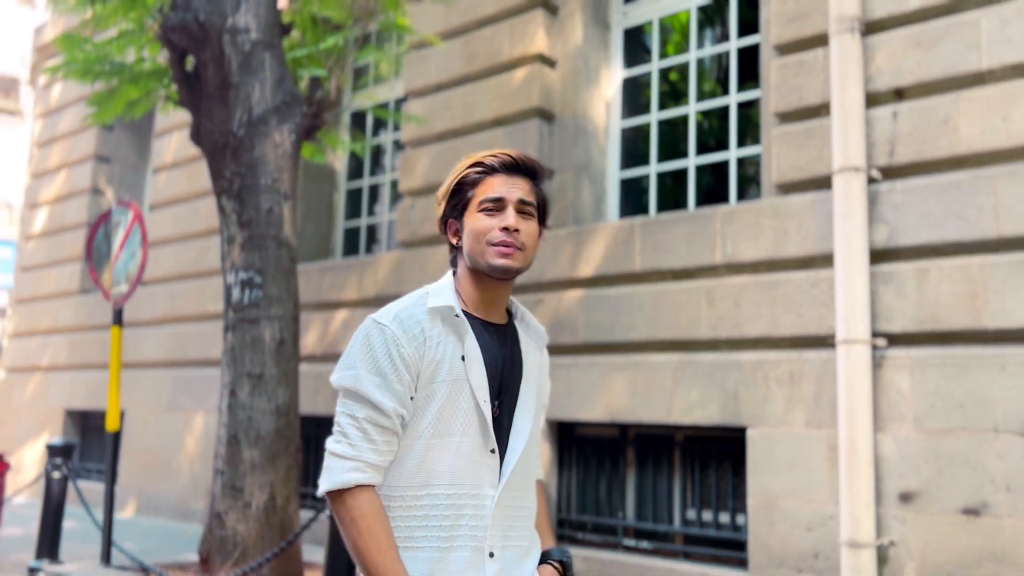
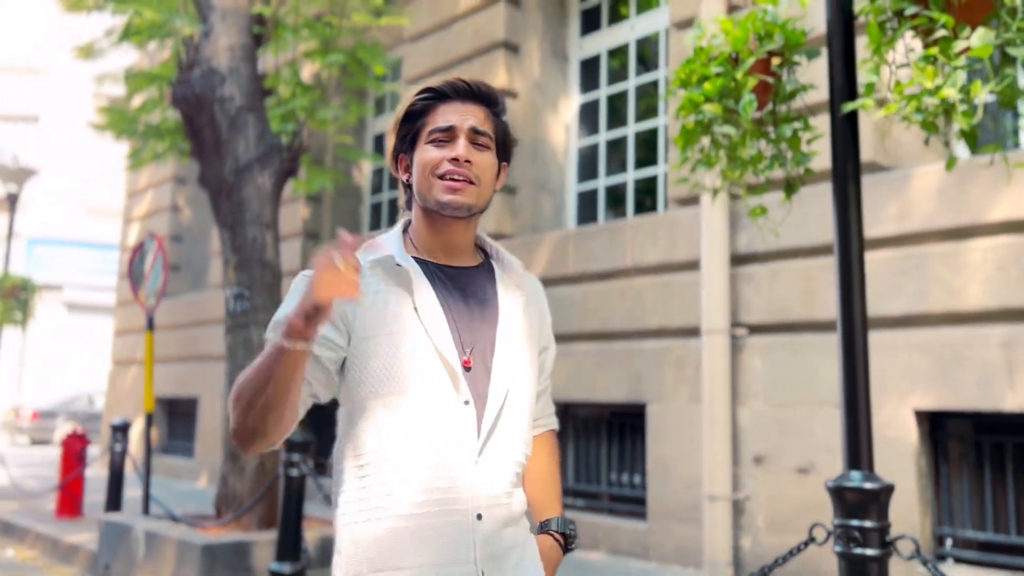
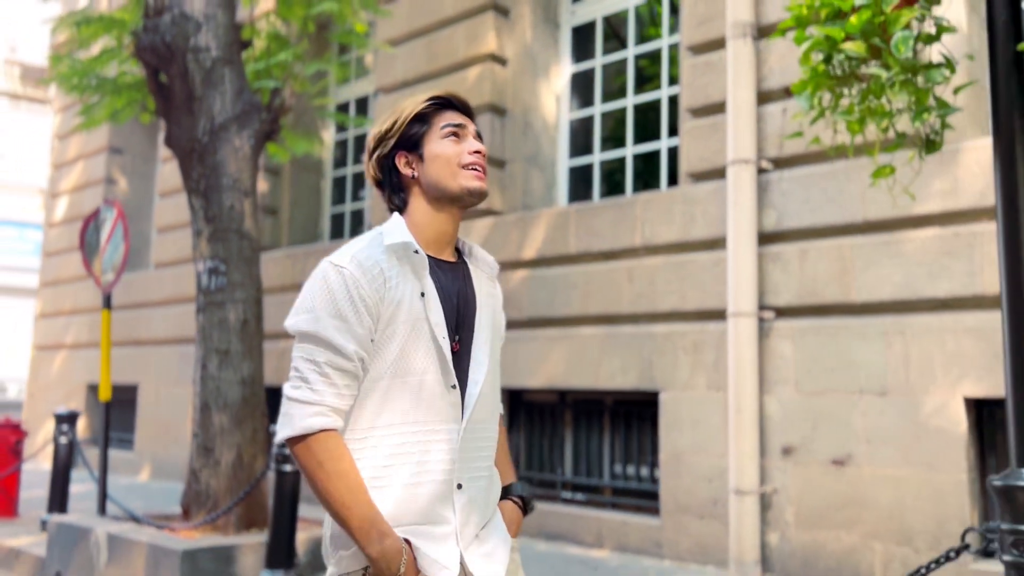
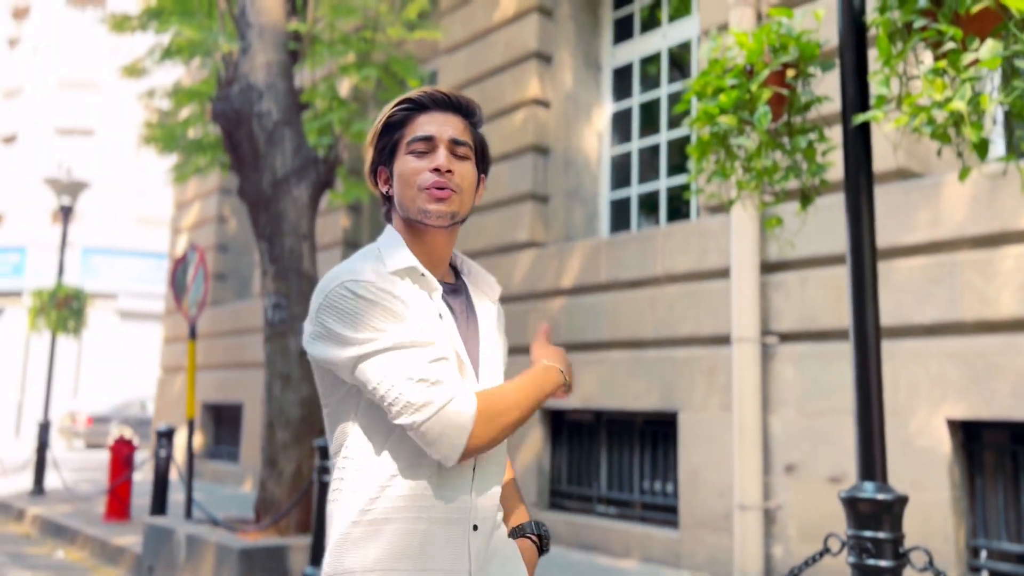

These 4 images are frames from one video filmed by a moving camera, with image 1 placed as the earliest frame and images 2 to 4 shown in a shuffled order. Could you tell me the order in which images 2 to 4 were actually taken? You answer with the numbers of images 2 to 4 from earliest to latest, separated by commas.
3, 2, 4
